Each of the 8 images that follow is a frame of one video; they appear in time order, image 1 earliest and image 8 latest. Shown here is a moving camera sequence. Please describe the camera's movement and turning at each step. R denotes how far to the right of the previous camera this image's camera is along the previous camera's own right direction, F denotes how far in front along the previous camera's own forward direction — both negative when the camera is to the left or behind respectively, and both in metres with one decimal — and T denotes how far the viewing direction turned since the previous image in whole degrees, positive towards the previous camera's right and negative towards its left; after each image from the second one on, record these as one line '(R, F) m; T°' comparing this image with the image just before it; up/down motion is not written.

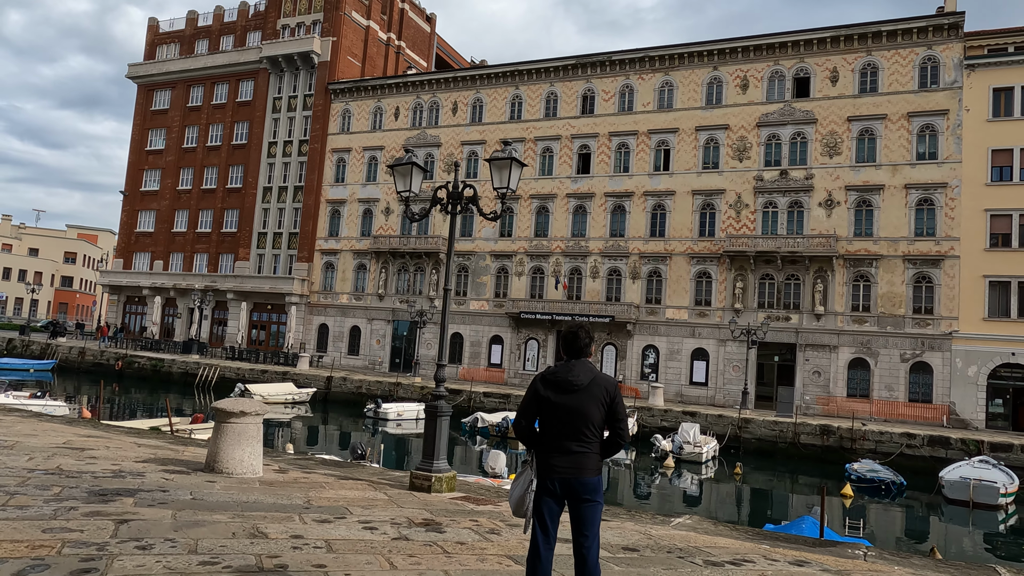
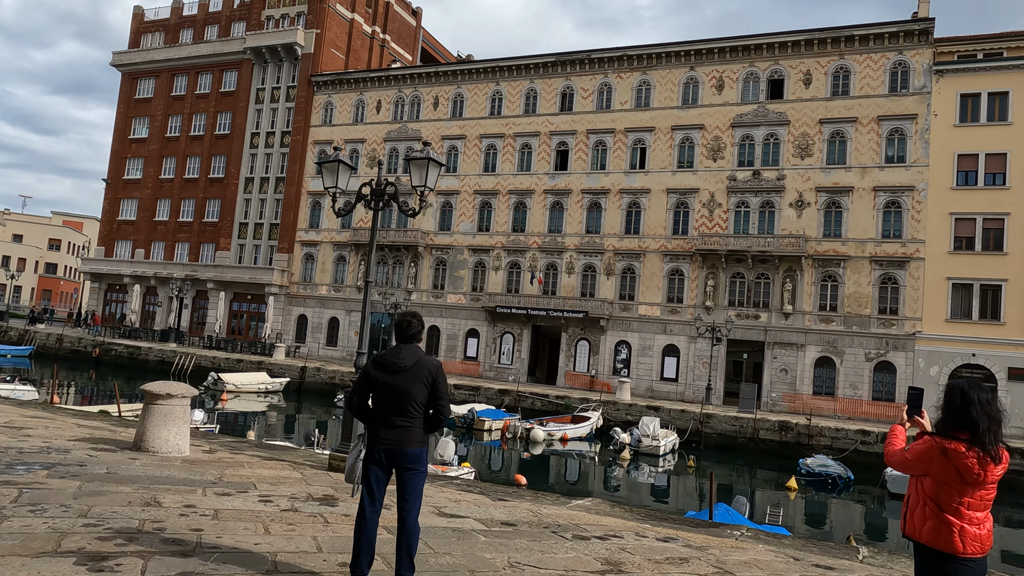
(+0.8, -0.5) m; +1°
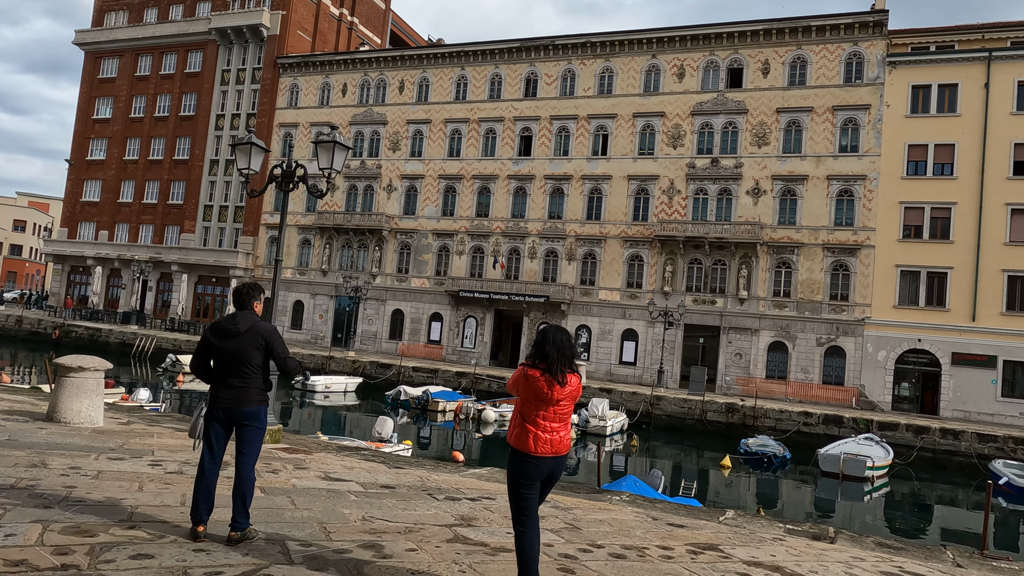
(+0.9, -0.4) m; +2°
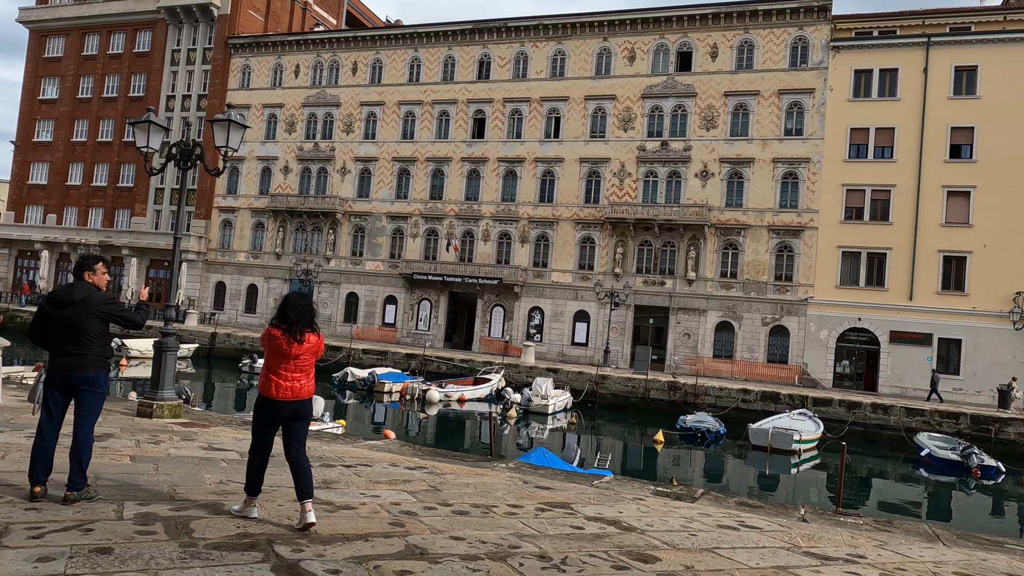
(+0.9, -0.3) m; +2°
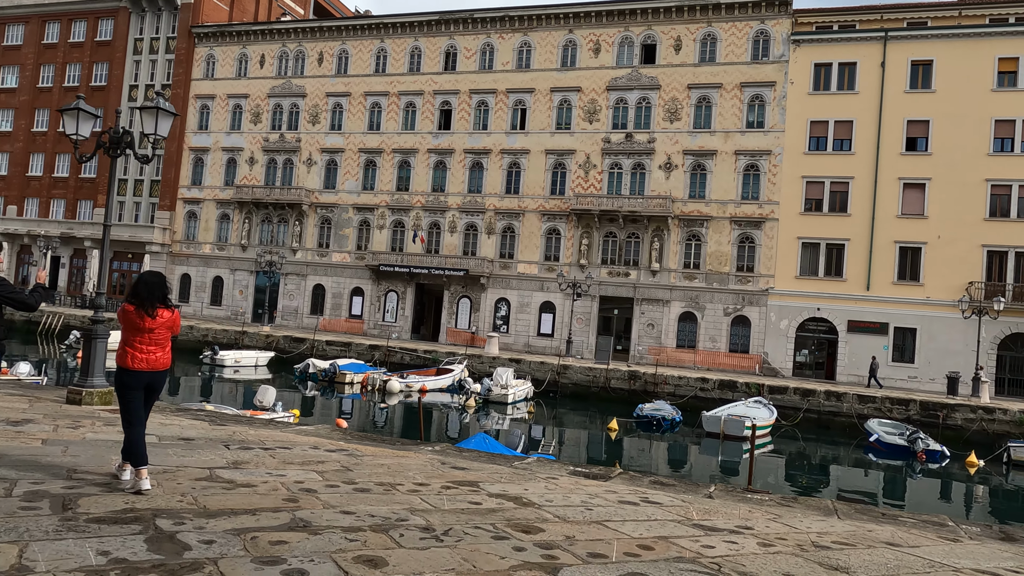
(+0.6, -0.2) m; +2°
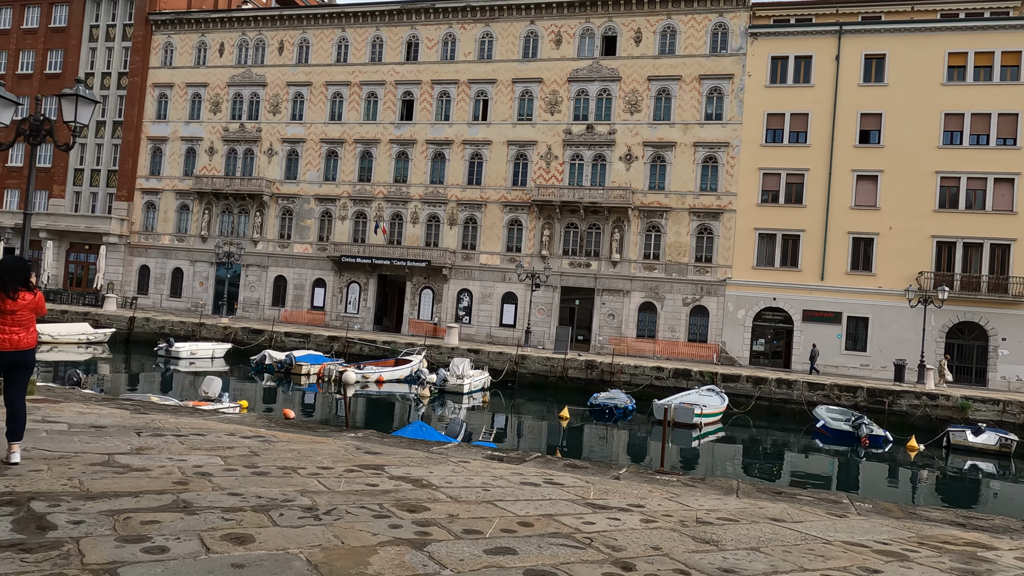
(+0.6, -0.1) m; +2°
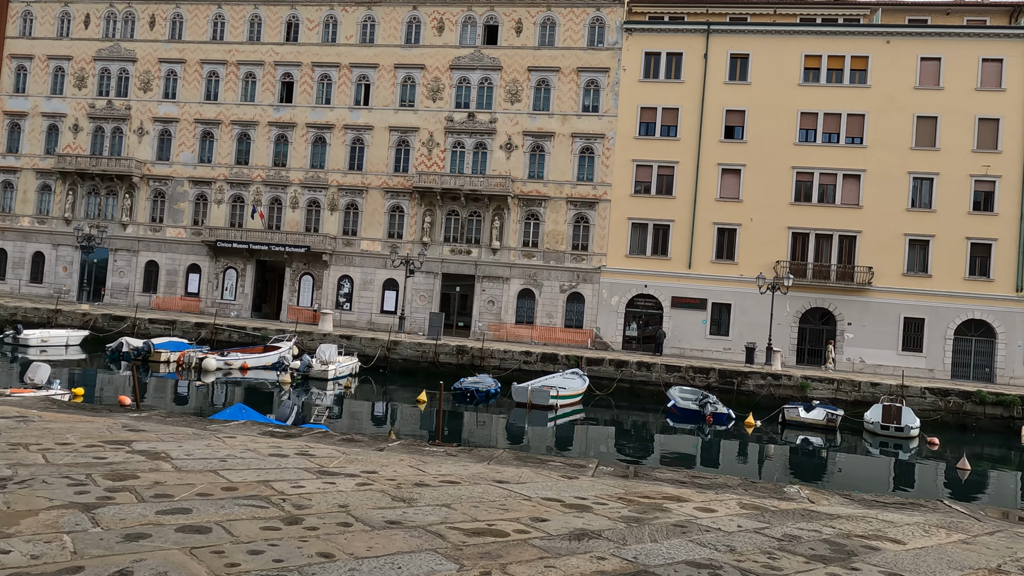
(+1.3, -0.4) m; +7°
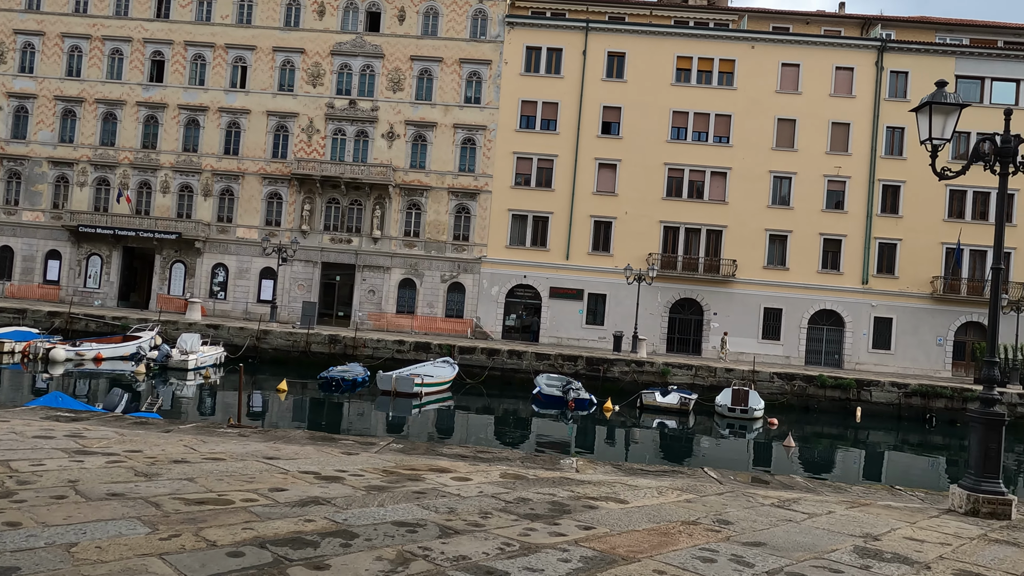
(+1.1, -0.3) m; +7°
